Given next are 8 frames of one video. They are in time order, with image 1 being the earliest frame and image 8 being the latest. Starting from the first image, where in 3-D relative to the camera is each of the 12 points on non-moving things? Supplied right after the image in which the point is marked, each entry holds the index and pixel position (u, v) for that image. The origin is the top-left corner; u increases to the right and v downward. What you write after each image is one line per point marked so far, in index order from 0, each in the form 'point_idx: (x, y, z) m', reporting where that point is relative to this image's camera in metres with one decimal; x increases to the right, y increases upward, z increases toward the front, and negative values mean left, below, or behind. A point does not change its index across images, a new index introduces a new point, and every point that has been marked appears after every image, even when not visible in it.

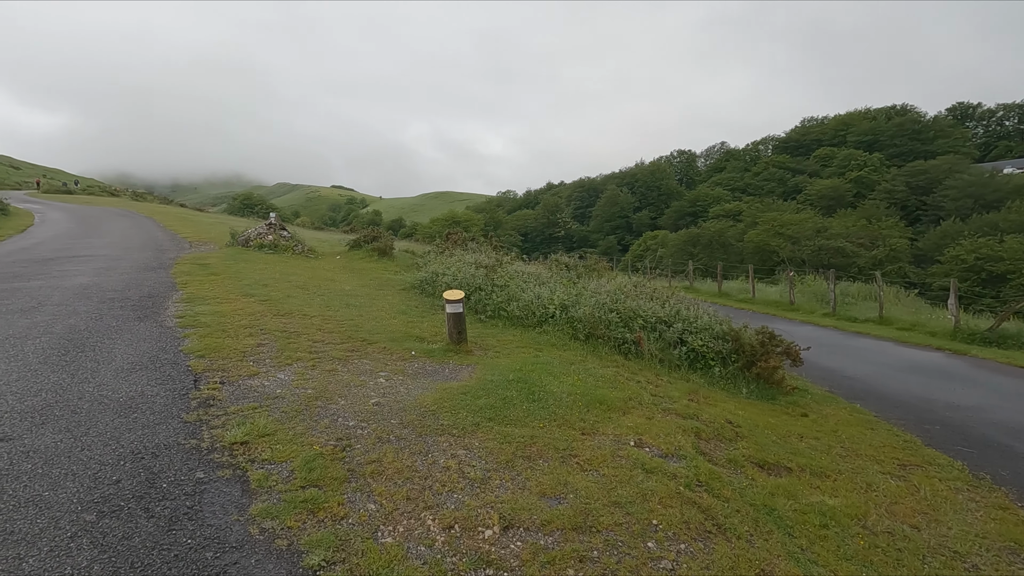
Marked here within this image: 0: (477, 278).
0: (-0.9, +0.3, +13.7) m
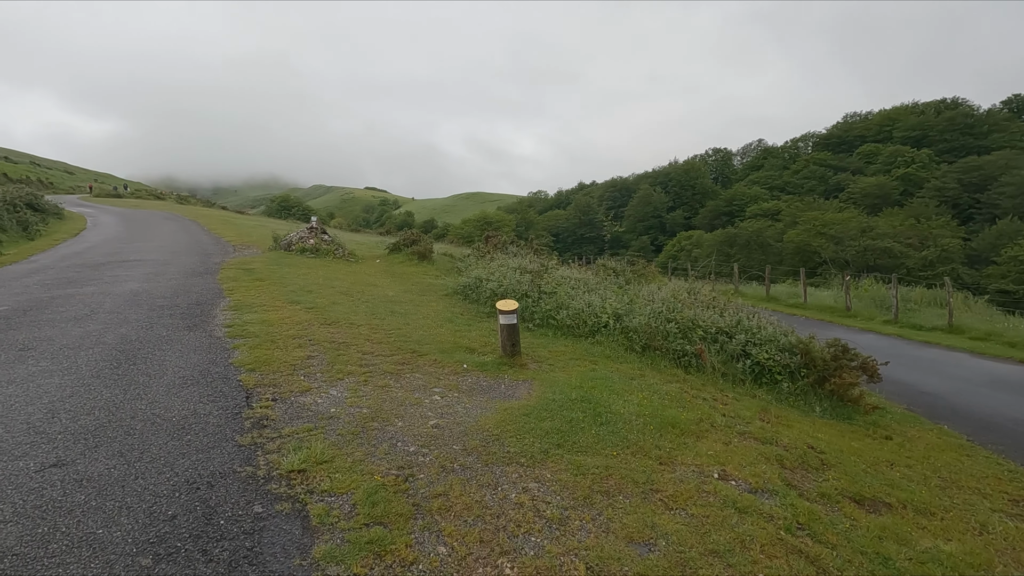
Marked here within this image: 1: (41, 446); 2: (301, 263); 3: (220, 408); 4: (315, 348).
0: (+0.3, +0.1, +13.2) m
1: (-4.1, -1.4, +4.7) m
2: (-6.8, +0.8, +17.3) m
3: (-3.2, -1.3, +5.8) m
4: (-3.0, -0.9, +8.2) m
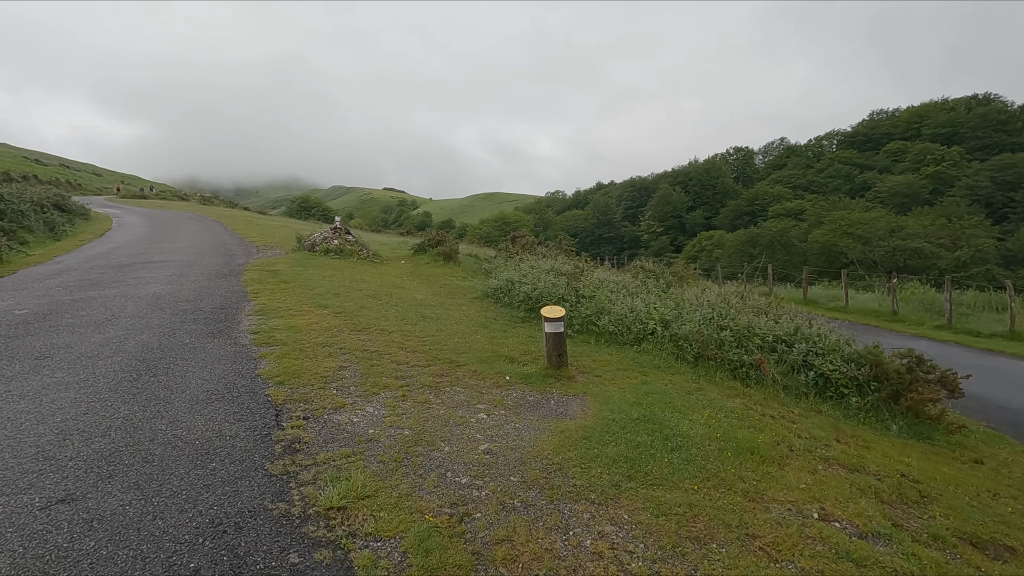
0: (+1.1, 0.0, +12.5) m
1: (-3.6, -1.5, +4.1) m
2: (-5.9, +0.8, +16.8) m
3: (-2.6, -1.4, +5.2) m
4: (-2.3, -1.0, +7.6) m
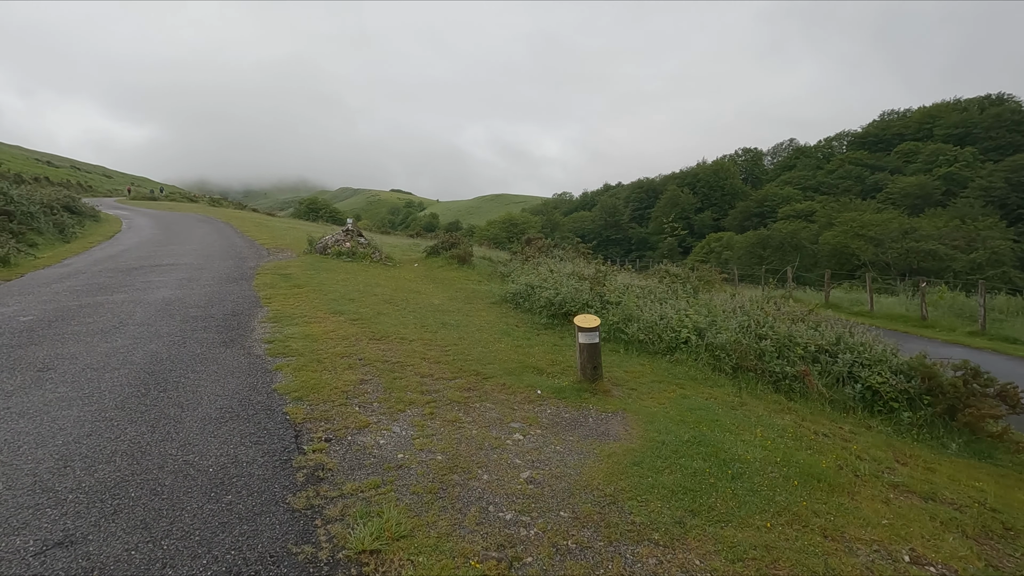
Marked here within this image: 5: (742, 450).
0: (+1.6, -0.1, +12.0) m
1: (-3.2, -1.5, +3.7) m
2: (-5.3, +0.6, +16.4) m
3: (-2.2, -1.5, +4.7) m
4: (-1.9, -1.1, +7.1) m
5: (+2.4, -1.7, +5.6) m
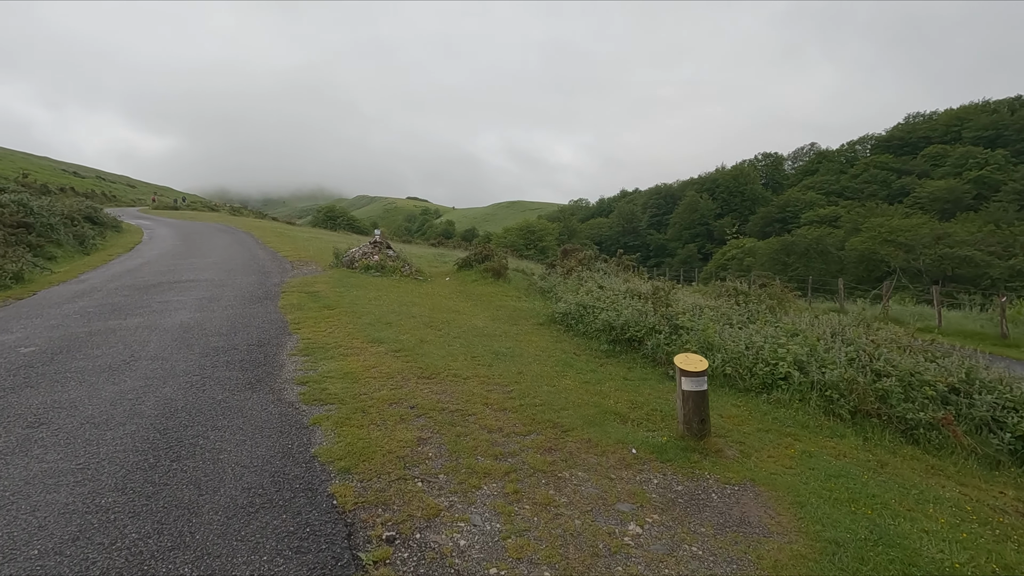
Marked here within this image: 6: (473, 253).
0: (+2.7, -0.5, +10.6) m
1: (-2.3, -1.9, +2.4) m
2: (-4.1, +0.1, +15.2) m
3: (-1.3, -1.8, +3.4) m
4: (-1.0, -1.5, +5.8) m
5: (+3.3, -2.0, +4.1) m
6: (-1.5, +1.3, +19.9) m
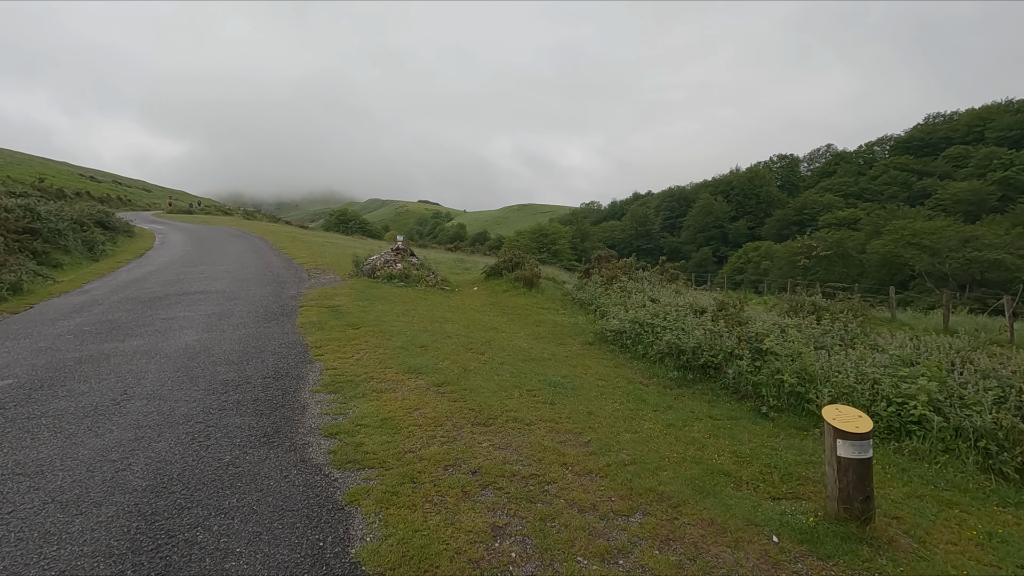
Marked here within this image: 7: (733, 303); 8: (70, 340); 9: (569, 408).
0: (+3.6, -0.8, +9.1) m
1: (-1.6, -2.1, +1.0) m
2: (-3.1, -0.2, +13.8) m
3: (-0.5, -2.1, +2.0) m
4: (-0.1, -1.7, +4.4) m
5: (+4.1, -2.3, +2.6) m
6: (-0.4, +1.0, +18.5) m
7: (+4.8, -0.3, +11.6) m
8: (-7.6, -0.9, +9.1) m
9: (+0.7, -1.5, +6.8) m
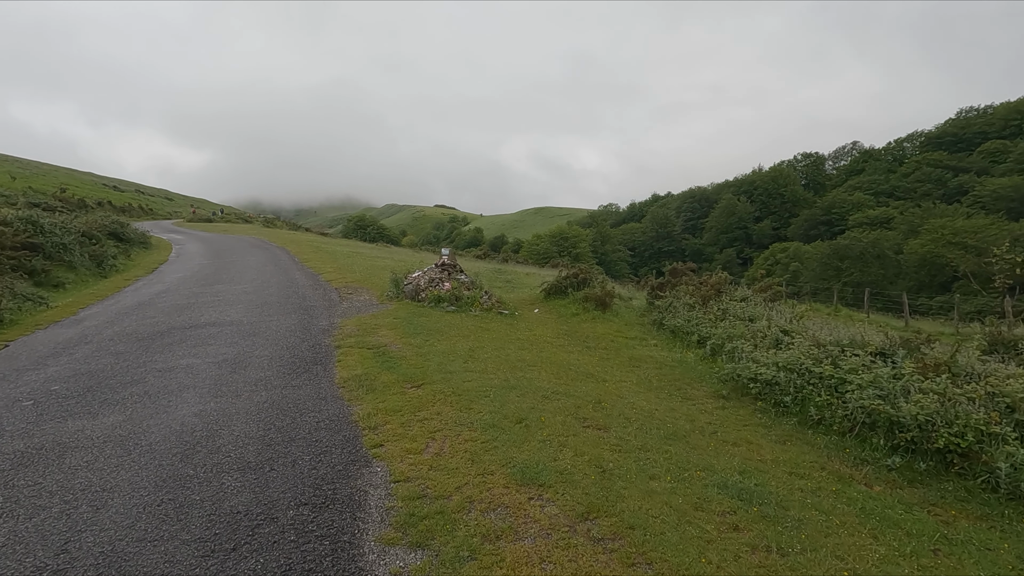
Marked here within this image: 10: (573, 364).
0: (+5.2, -1.3, +6.2) m
1: (-0.2, -2.6, -1.8) m
2: (-1.3, -0.8, +11.1) m
3: (+0.9, -2.6, -0.8) m
4: (+1.3, -2.2, +1.6) m
5: (+5.5, -2.8, -0.3) m
6: (+1.5, +0.4, +15.7) m
7: (+6.4, -0.9, +8.7) m
8: (-6.0, -1.5, +6.5) m
9: (+2.2, -2.1, +4.0) m
10: (+1.0, -1.3, +9.3) m
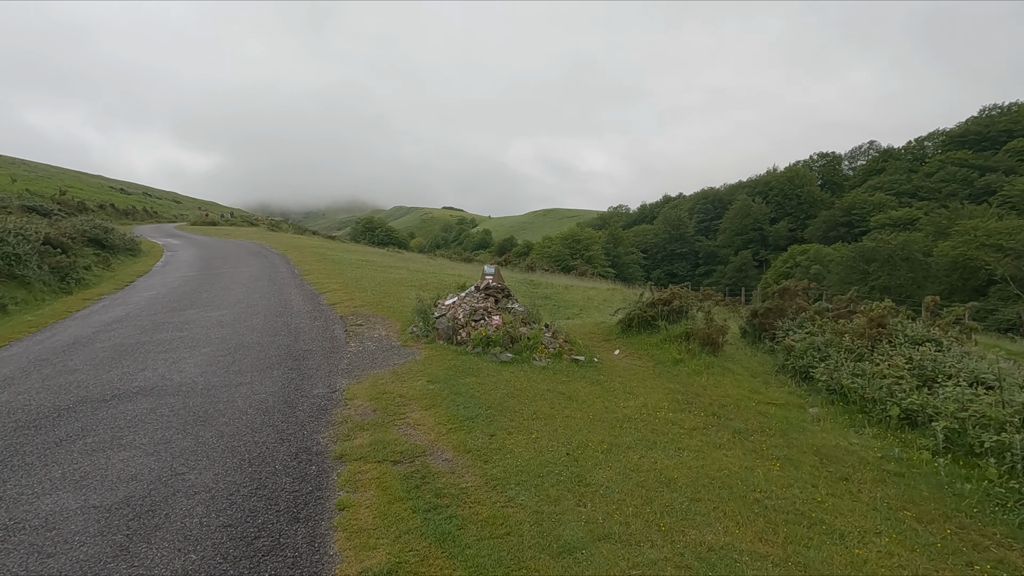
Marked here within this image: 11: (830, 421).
0: (+6.5, -1.9, +2.1) m
1: (+1.0, -3.2, -5.8) m
2: (0.0, -1.4, +7.1) m
3: (+2.1, -3.2, -4.8) m
4: (+2.5, -2.8, -2.5) m
5: (+6.7, -3.3, -4.5) m
6: (+2.9, -0.3, +11.7) m
7: (+7.8, -1.5, +4.5) m
8: (-4.7, -2.1, +2.6) m
9: (+3.5, -2.7, -0.1) m
10: (+2.4, -1.9, +5.2) m
11: (+4.5, -1.8, +7.6) m
